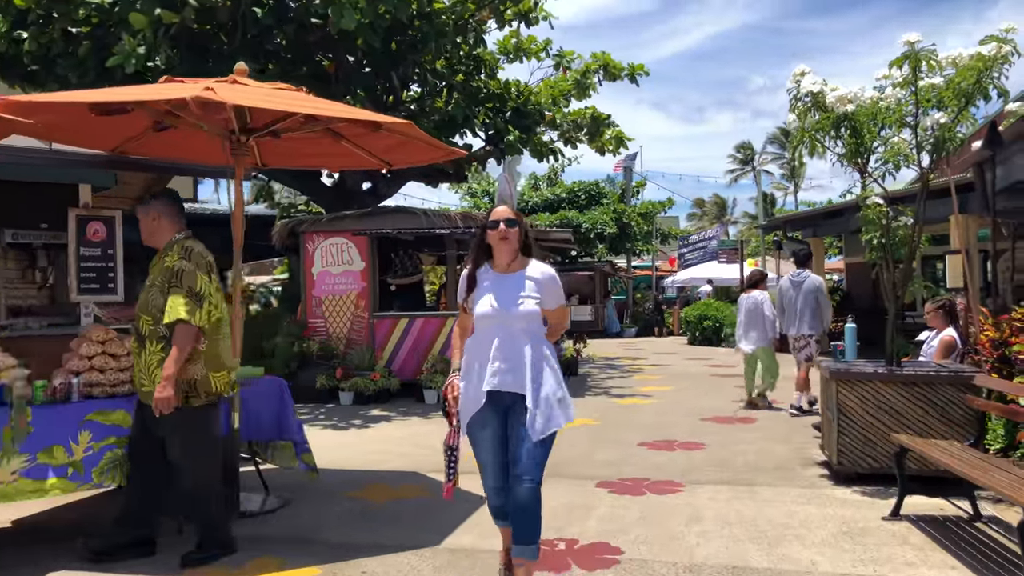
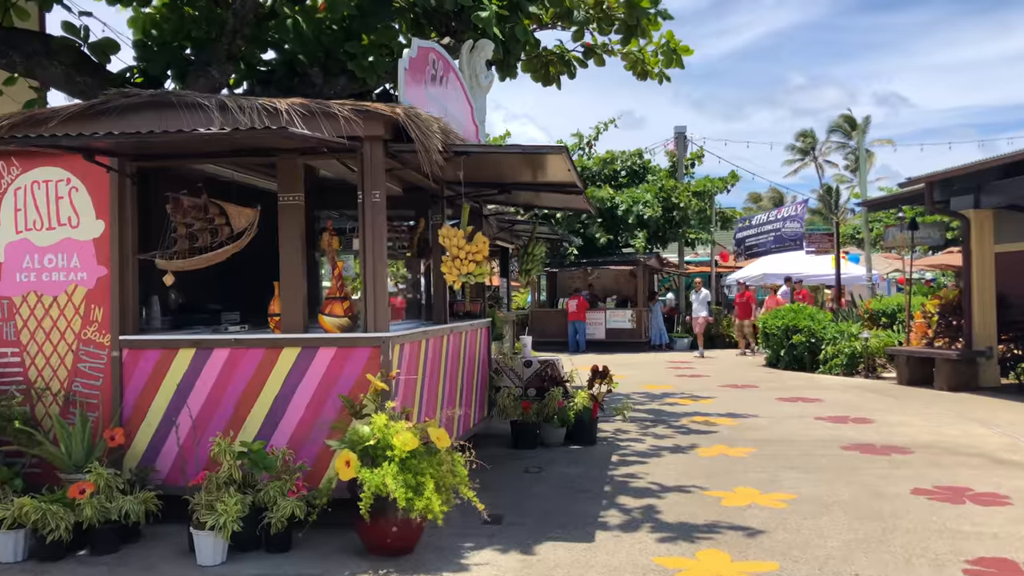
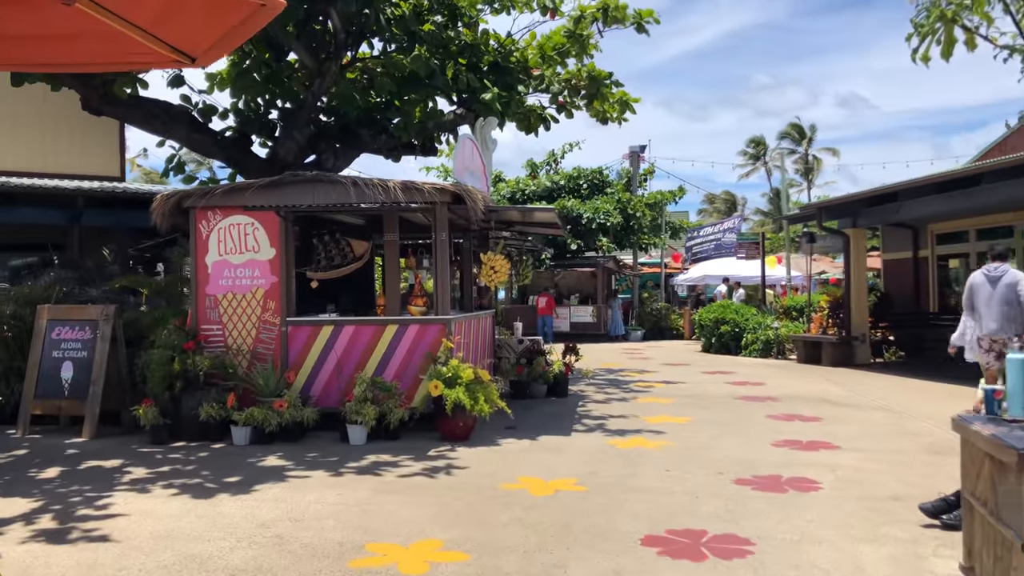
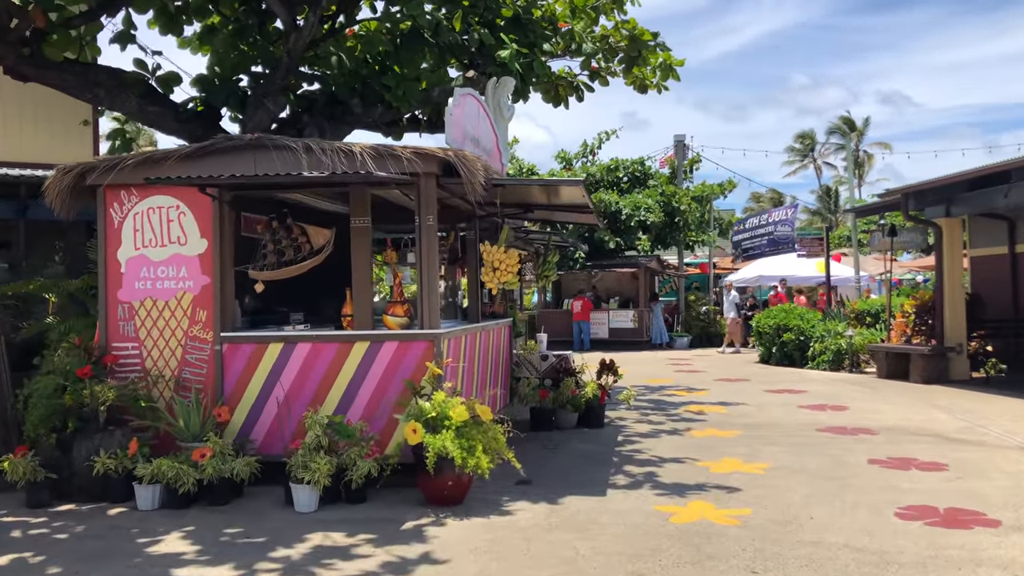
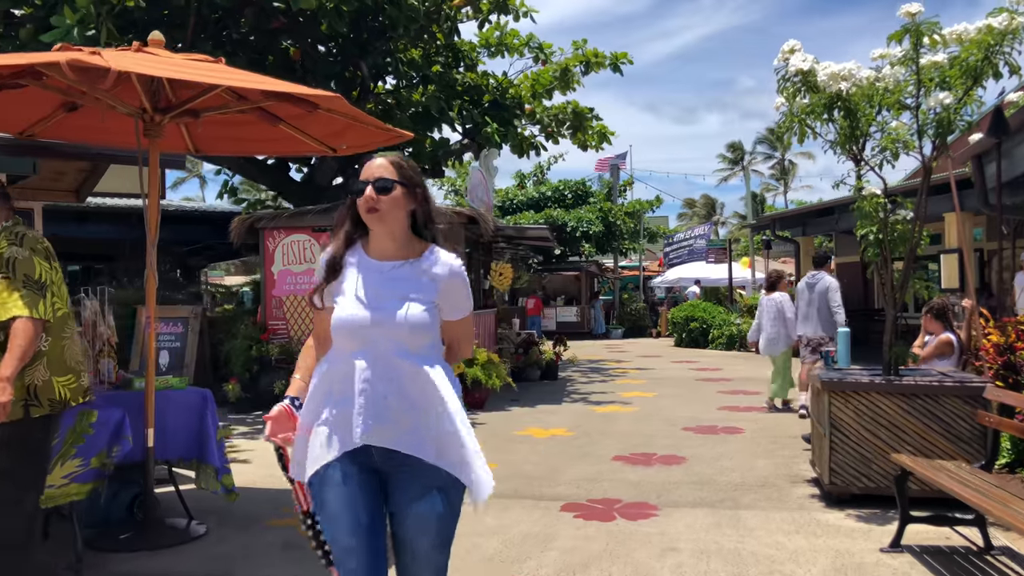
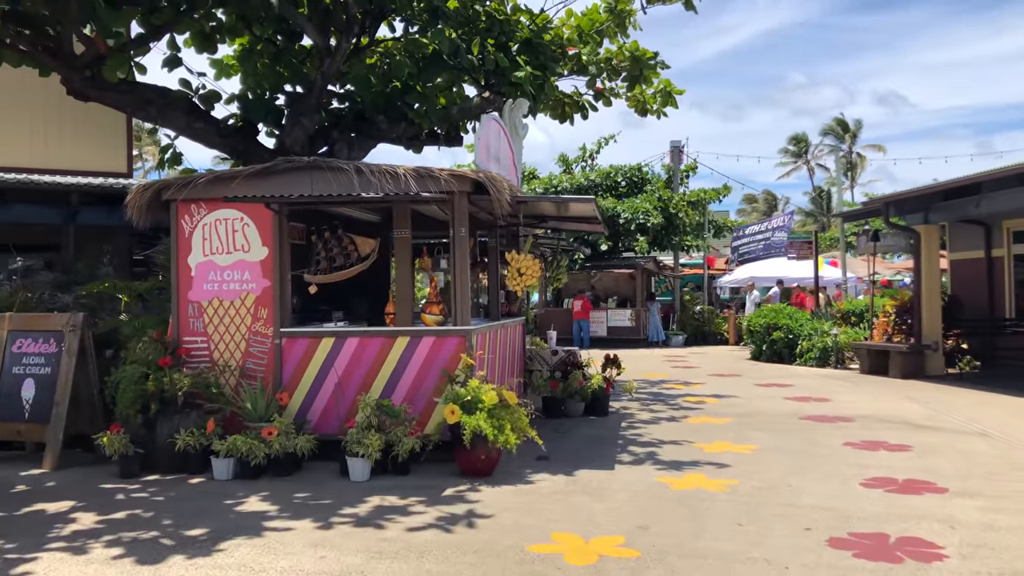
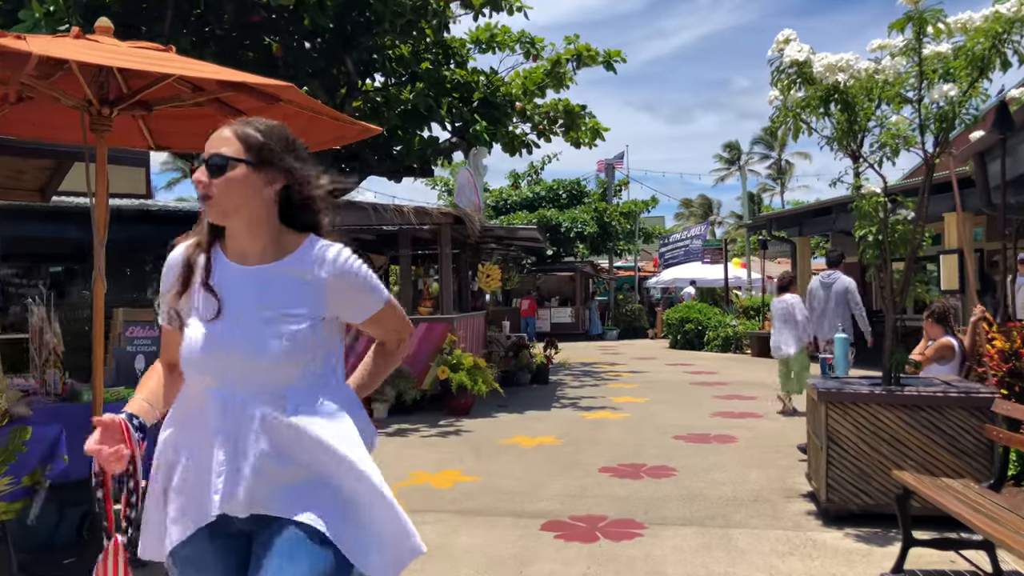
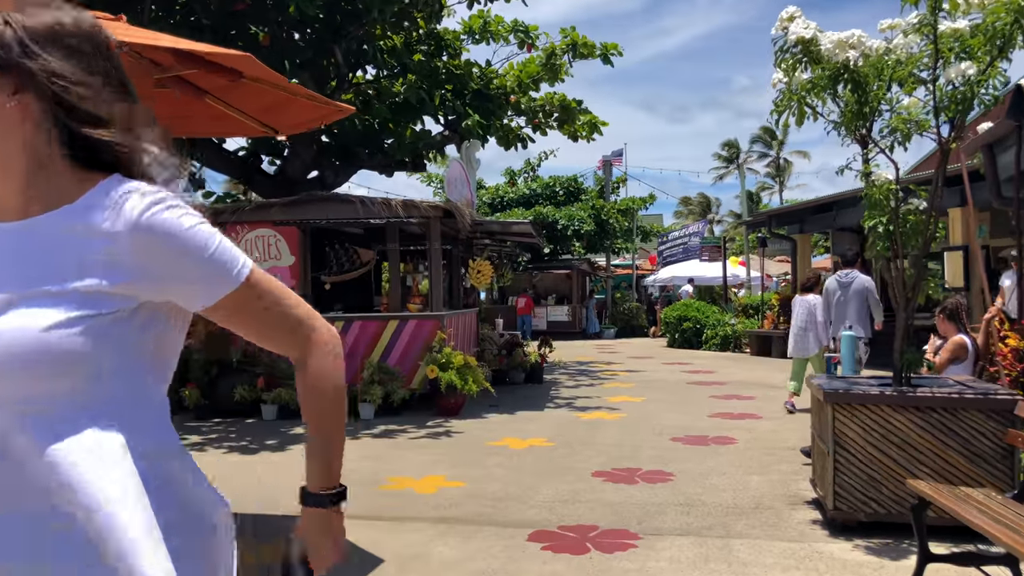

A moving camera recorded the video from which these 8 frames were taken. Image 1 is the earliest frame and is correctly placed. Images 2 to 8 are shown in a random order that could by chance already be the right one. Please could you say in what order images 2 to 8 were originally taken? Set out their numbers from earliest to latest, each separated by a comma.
5, 7, 8, 3, 6, 4, 2
